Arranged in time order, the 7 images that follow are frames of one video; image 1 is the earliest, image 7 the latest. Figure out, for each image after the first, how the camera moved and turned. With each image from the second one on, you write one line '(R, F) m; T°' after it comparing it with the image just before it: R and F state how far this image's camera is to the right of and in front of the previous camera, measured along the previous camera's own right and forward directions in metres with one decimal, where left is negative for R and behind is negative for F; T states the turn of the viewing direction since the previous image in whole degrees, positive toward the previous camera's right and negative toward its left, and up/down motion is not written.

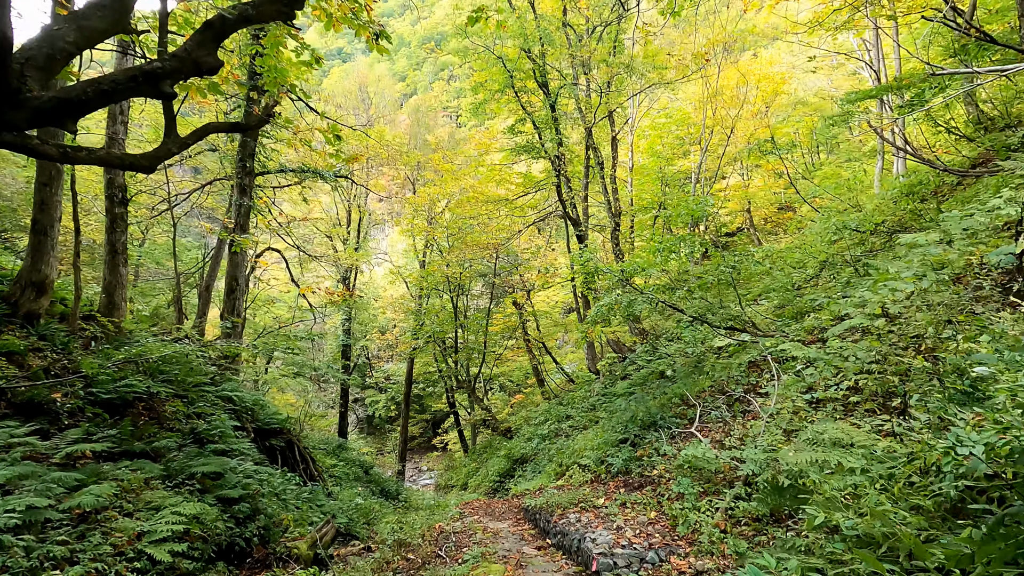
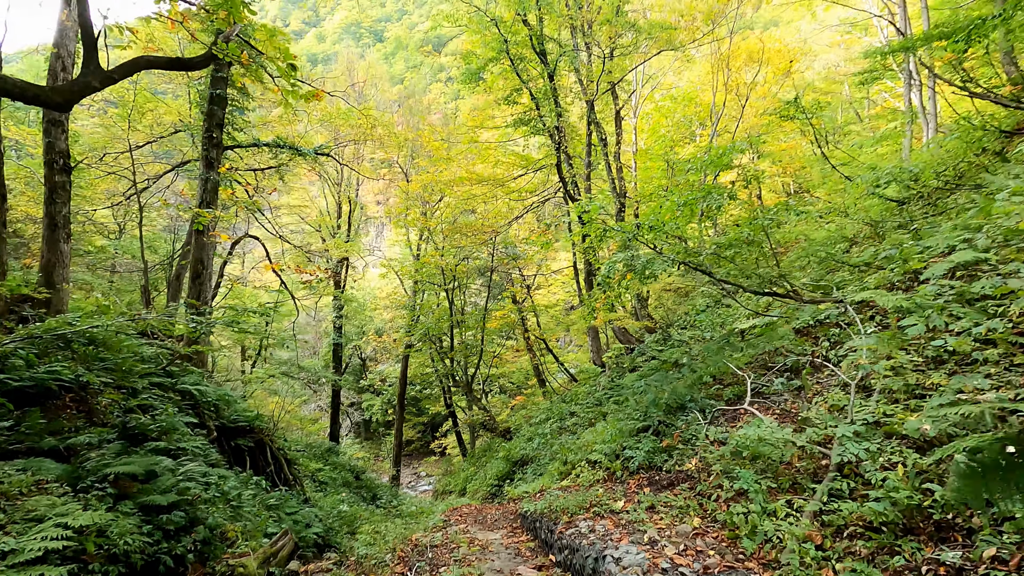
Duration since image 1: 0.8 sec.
(+0.1, +0.8) m; 0°
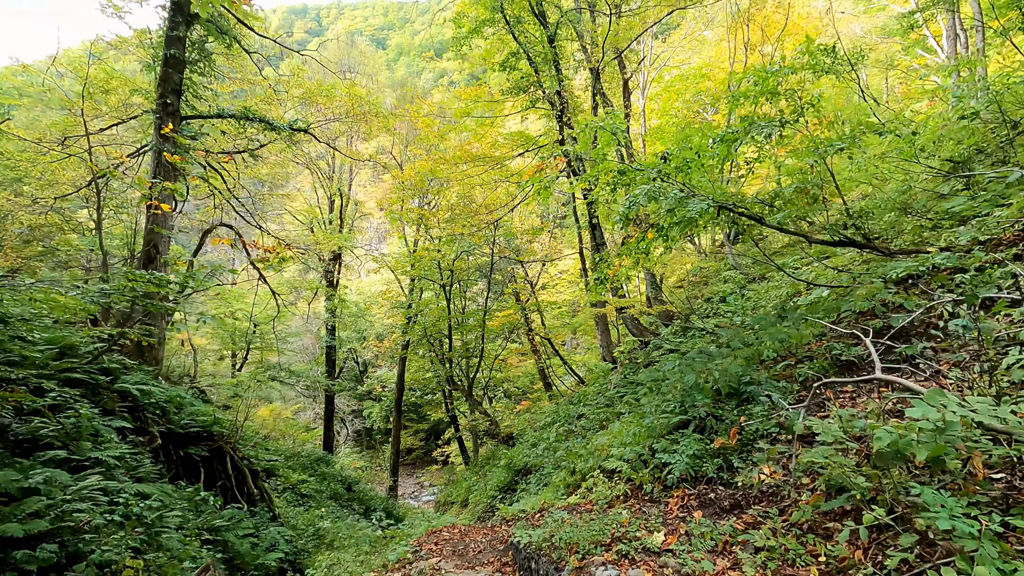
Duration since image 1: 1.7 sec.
(+0.1, +1.0) m; -1°
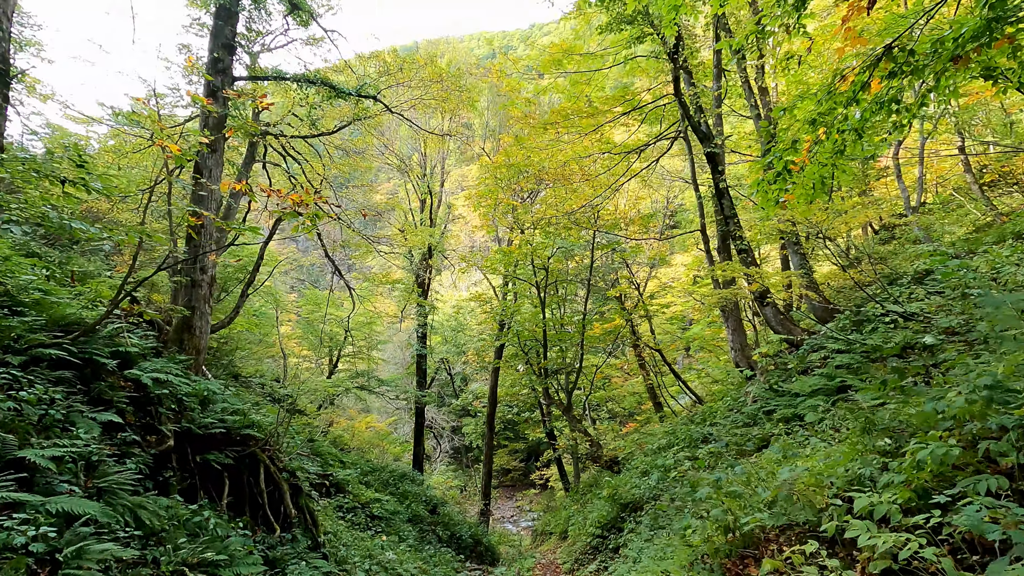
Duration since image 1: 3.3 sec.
(0.0, +1.6) m; -11°
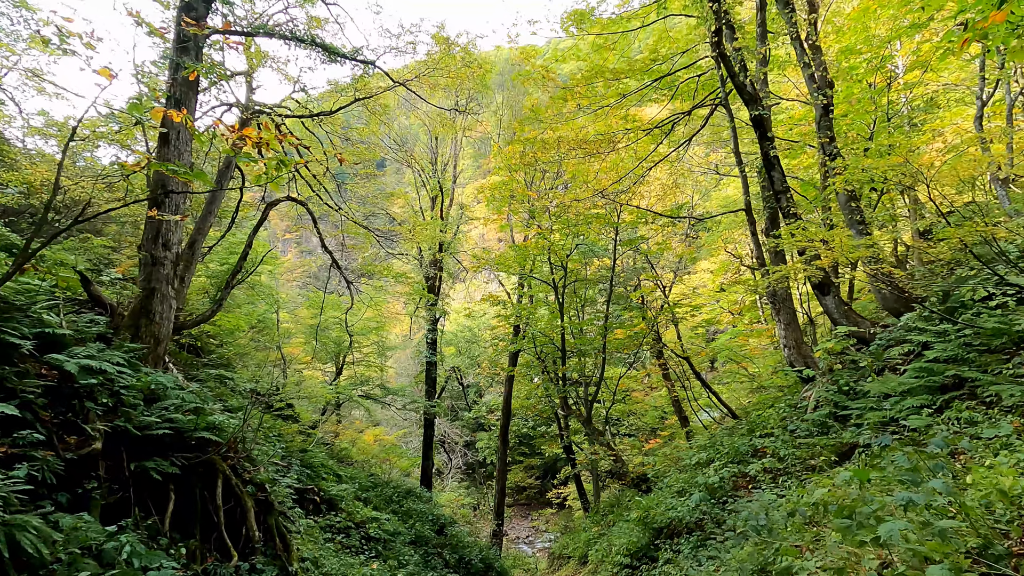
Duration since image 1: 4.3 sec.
(0.0, +0.9) m; -2°
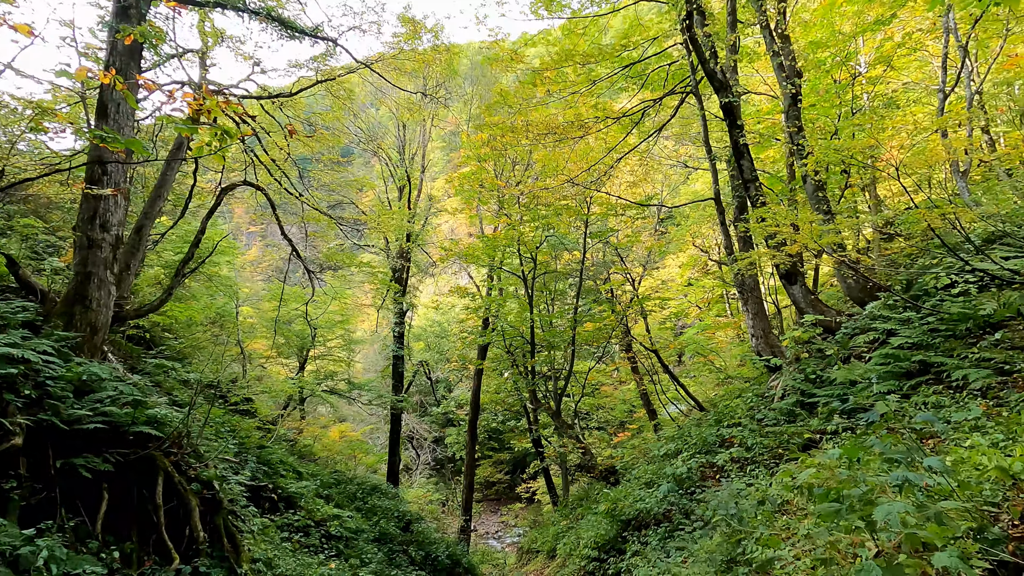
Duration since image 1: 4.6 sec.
(0.0, +0.2) m; +3°
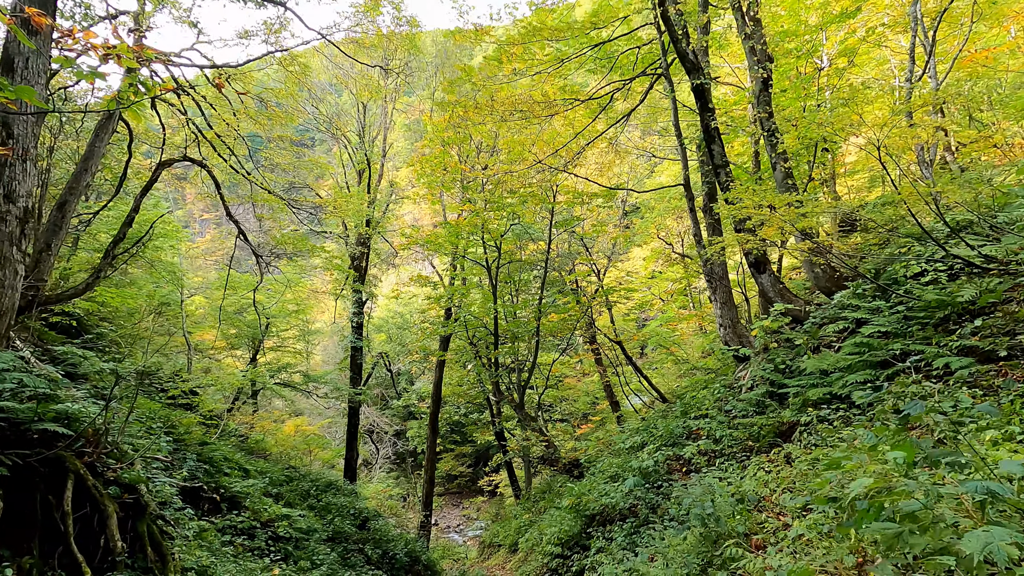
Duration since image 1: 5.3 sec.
(0.0, +0.3) m; +4°
